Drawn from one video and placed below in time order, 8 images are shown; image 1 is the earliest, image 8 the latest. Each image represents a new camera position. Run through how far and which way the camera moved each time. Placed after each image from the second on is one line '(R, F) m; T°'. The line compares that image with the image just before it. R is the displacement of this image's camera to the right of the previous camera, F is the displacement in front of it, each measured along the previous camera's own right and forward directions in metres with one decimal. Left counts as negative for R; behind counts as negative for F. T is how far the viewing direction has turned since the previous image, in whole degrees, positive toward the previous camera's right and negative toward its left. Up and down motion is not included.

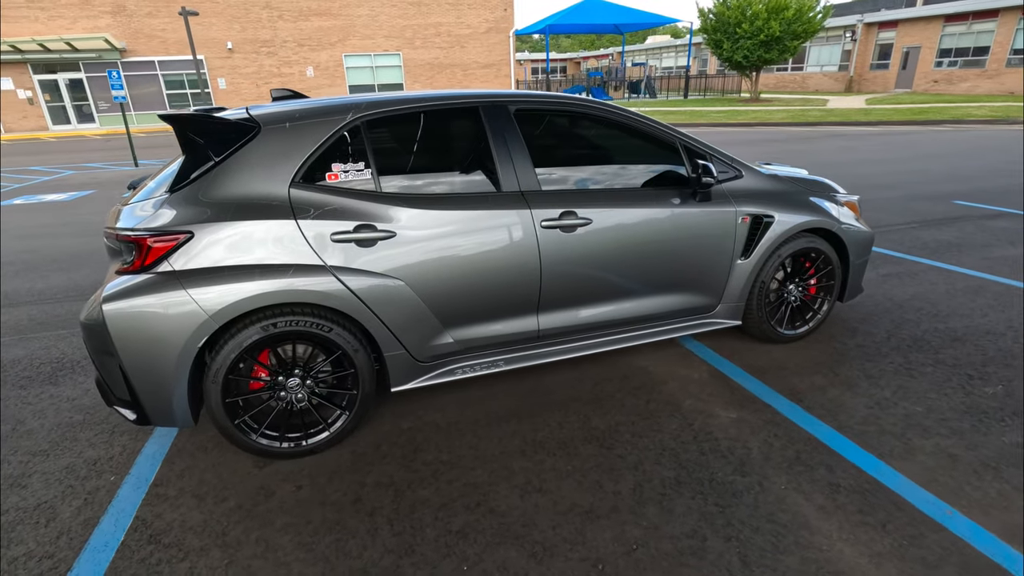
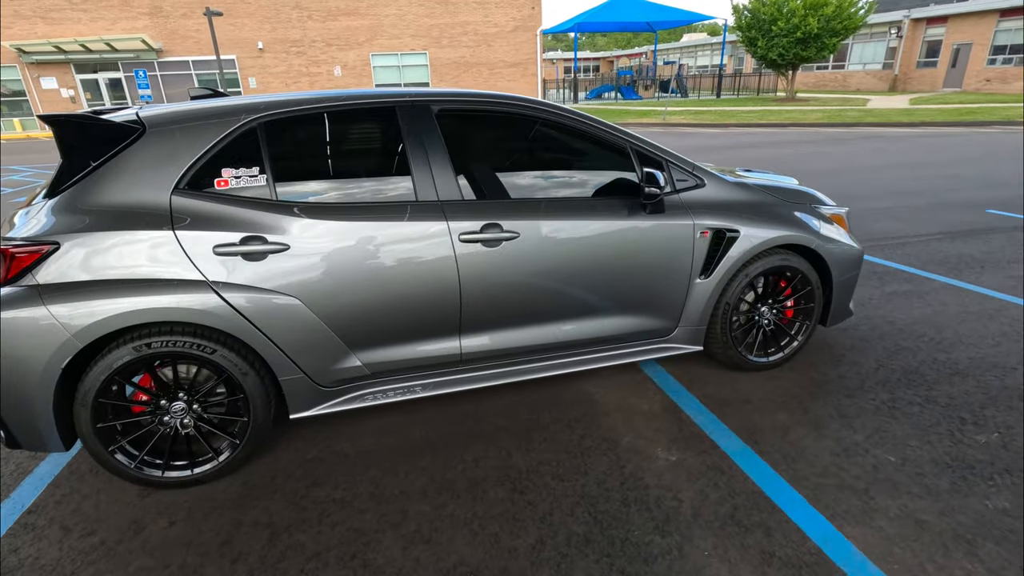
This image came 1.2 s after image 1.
(+0.6, +0.3) m; -3°
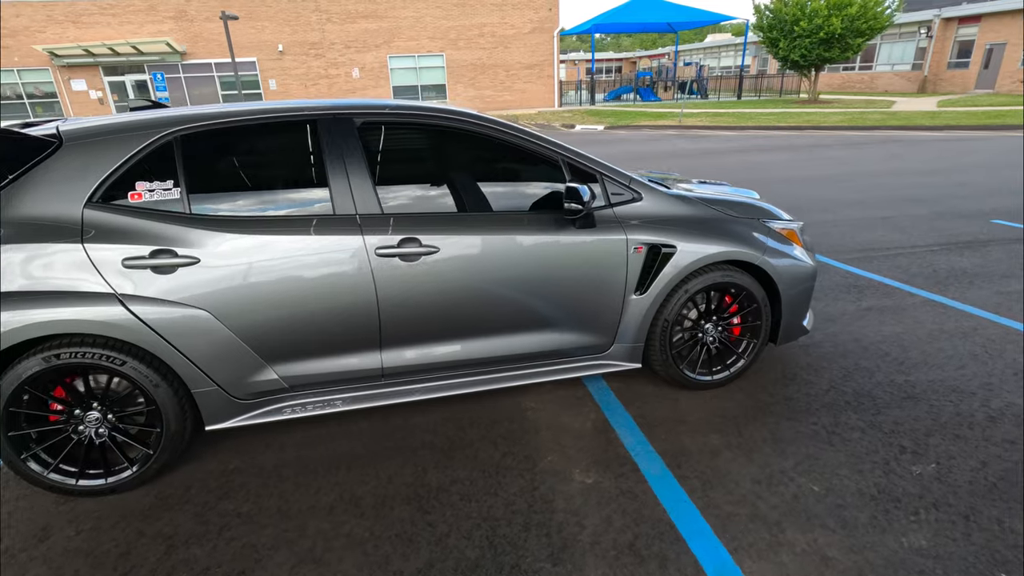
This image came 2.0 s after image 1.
(+0.5, 0.0) m; -2°
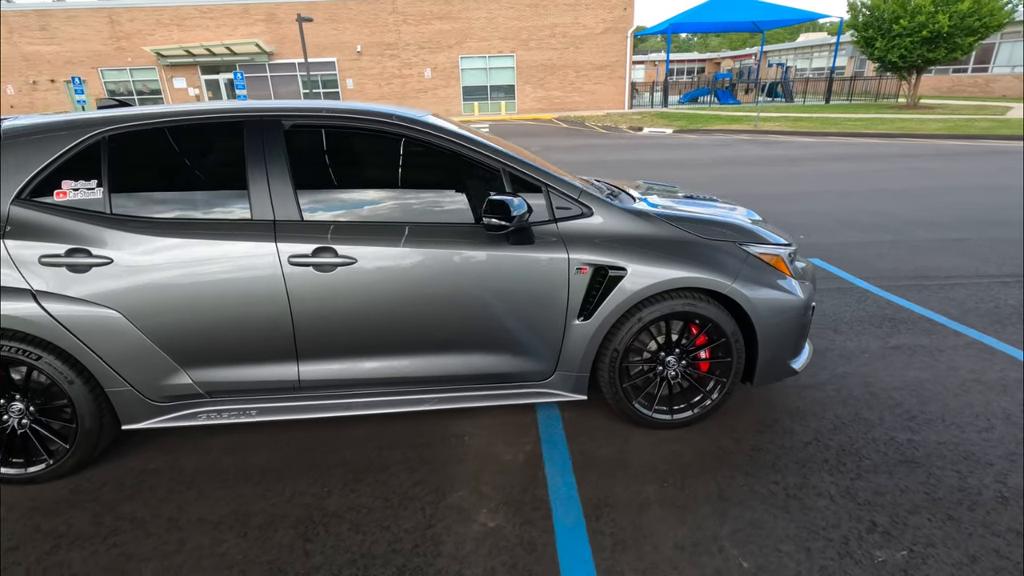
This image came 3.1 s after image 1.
(+0.7, +0.3) m; -7°
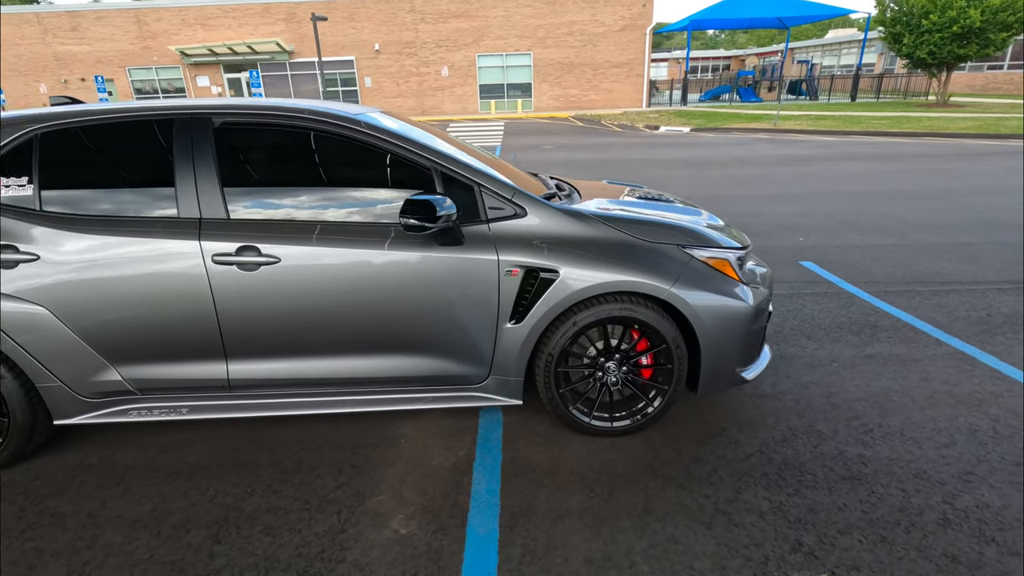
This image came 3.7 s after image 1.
(+0.4, +0.1) m; -2°
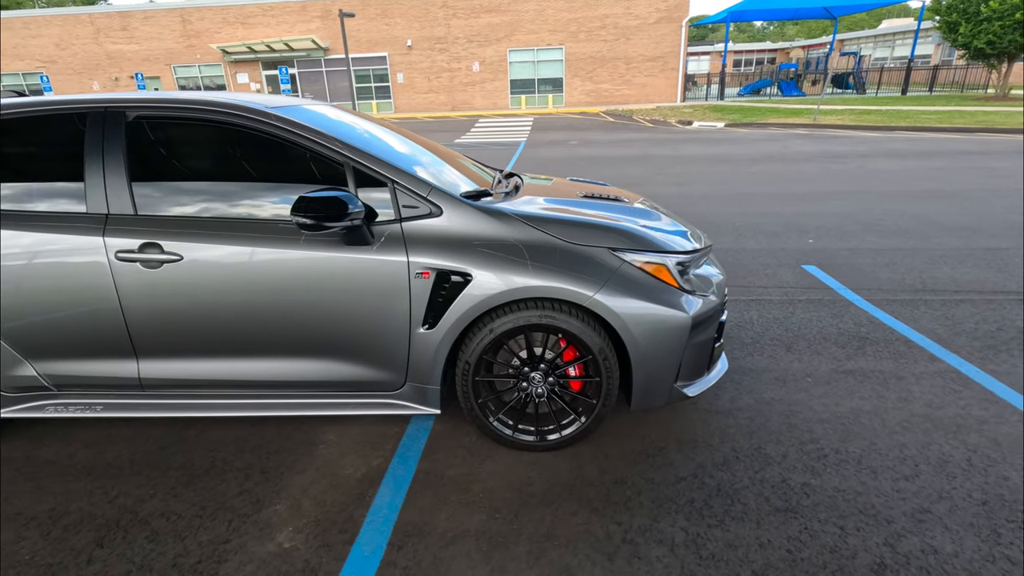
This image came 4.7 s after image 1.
(+0.6, +0.2) m; -4°
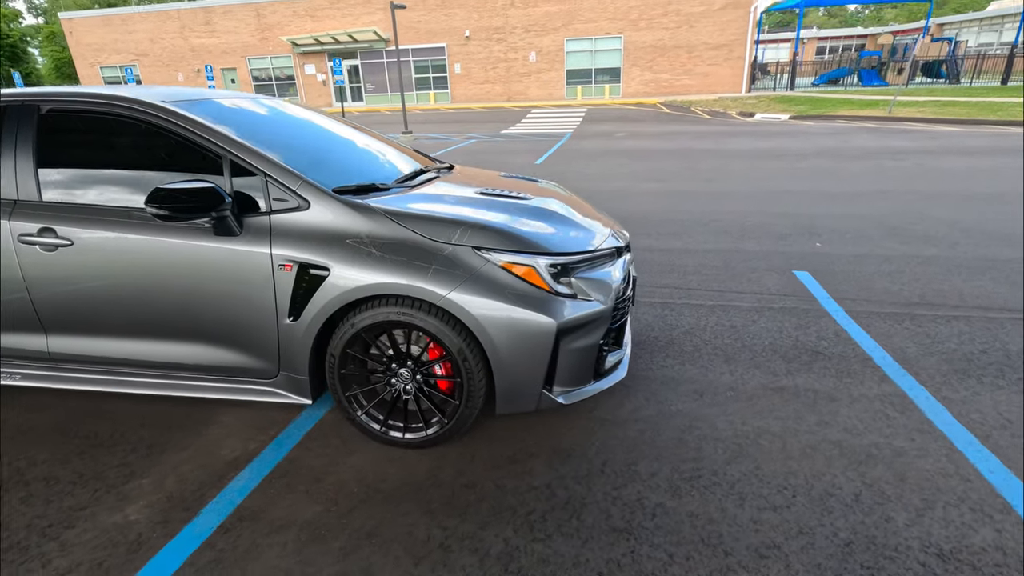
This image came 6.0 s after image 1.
(+0.9, +0.1) m; -7°
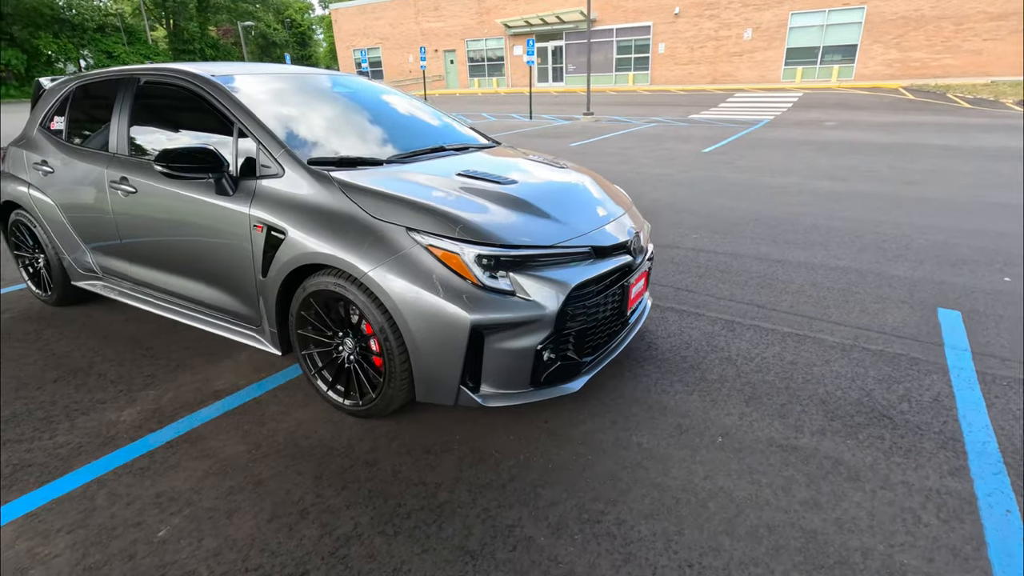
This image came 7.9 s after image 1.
(+1.1, +0.4) m; -20°
